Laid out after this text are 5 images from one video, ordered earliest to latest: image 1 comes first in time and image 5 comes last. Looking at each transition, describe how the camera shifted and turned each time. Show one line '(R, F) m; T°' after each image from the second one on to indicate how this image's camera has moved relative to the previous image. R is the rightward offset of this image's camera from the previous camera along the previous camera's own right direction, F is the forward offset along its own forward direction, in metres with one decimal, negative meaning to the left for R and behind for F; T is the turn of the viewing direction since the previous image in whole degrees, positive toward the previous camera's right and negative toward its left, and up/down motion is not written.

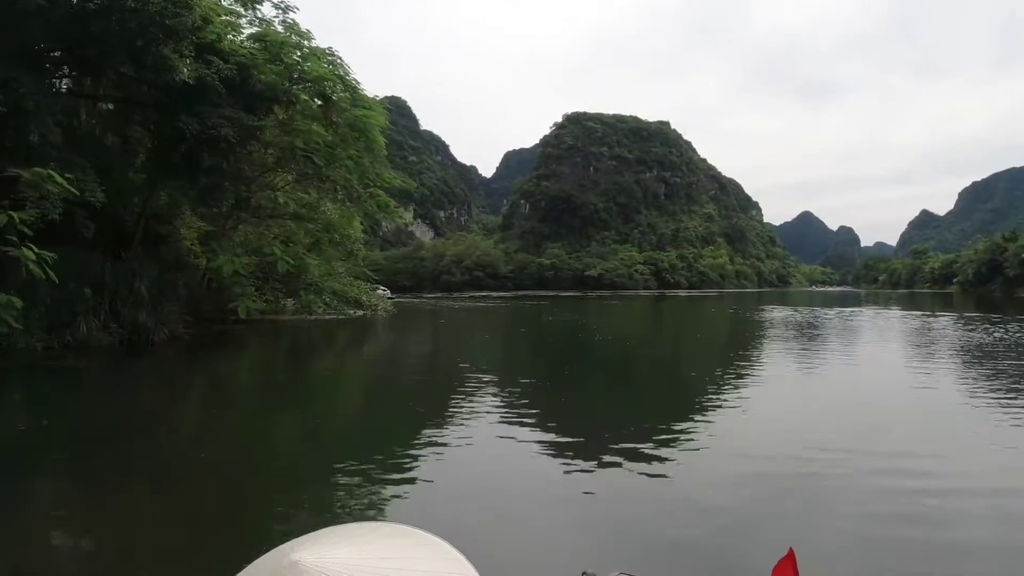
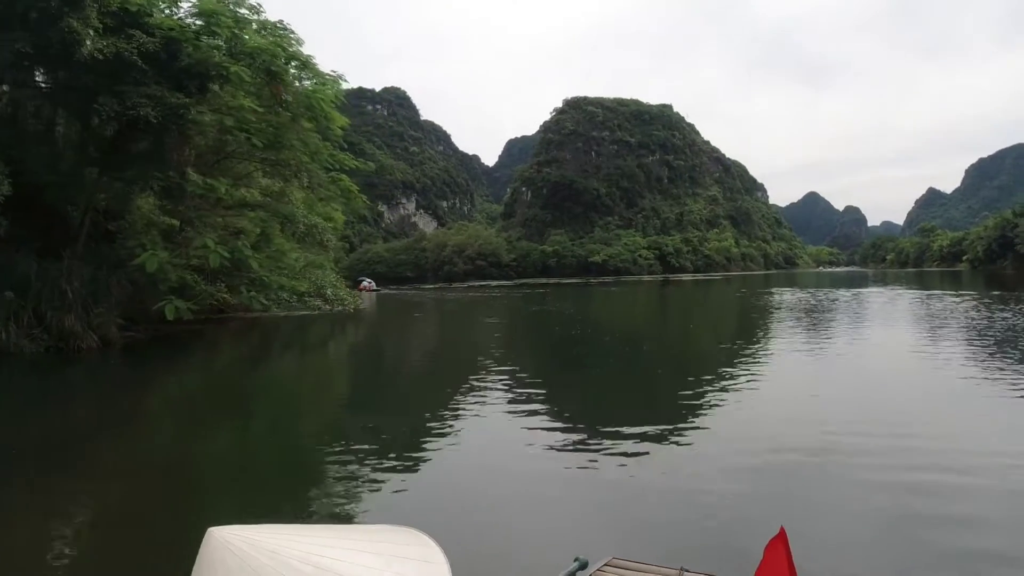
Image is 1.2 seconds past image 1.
(+0.1, +0.3) m; -1°
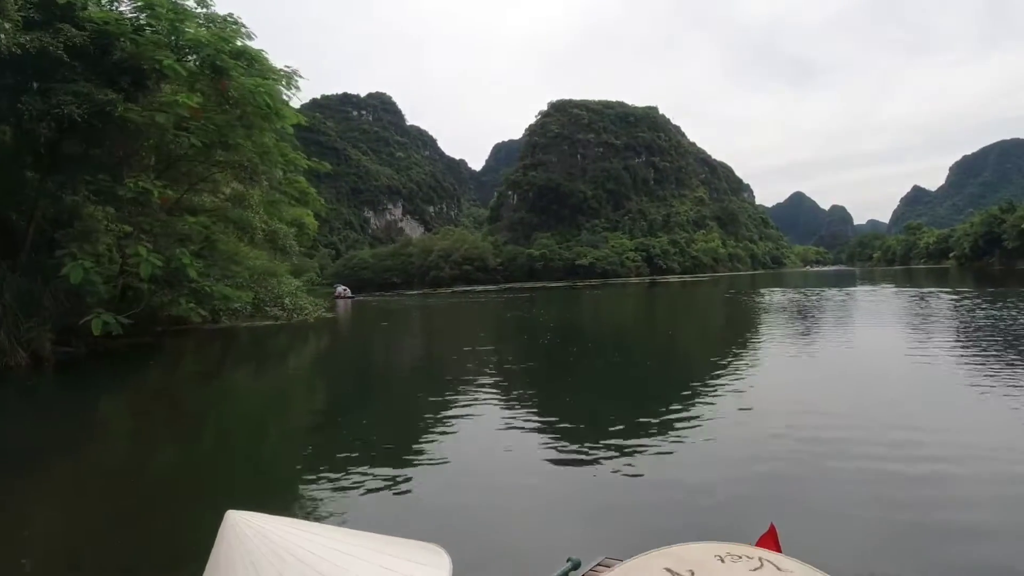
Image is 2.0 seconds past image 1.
(+0.1, +0.2) m; +1°
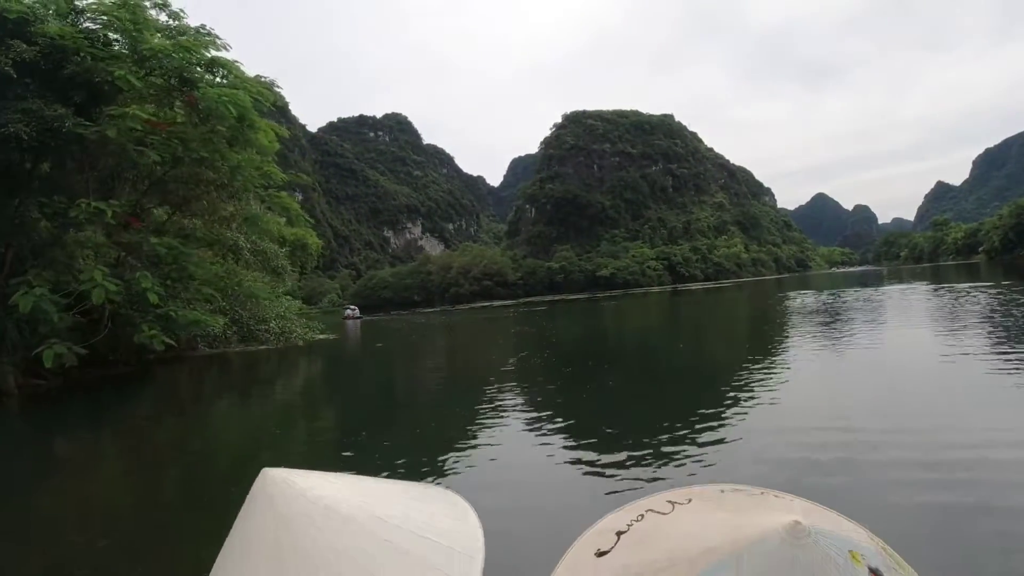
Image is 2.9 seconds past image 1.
(+0.1, +0.3) m; -2°
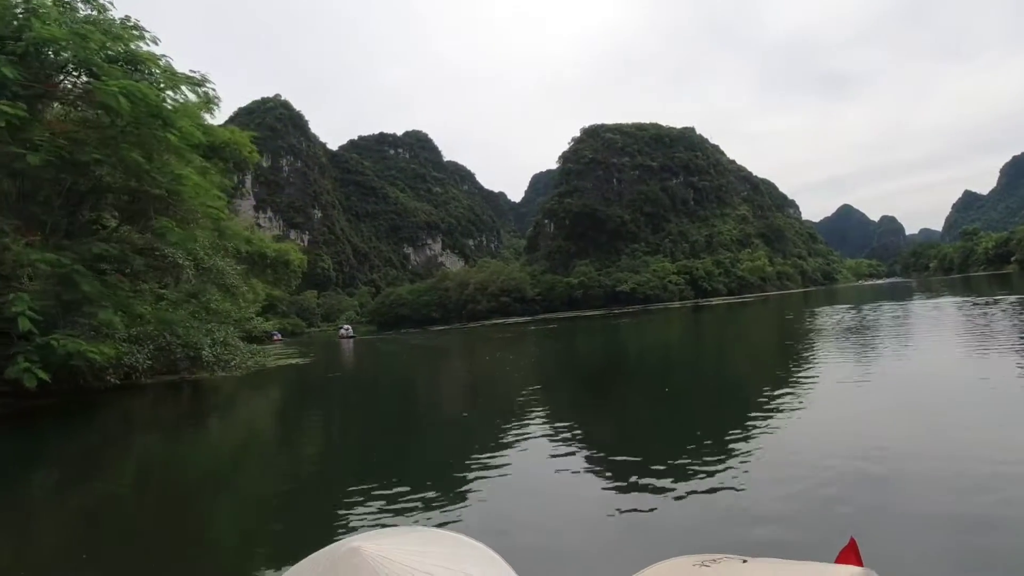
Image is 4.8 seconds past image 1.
(+0.2, +0.5) m; -2°
